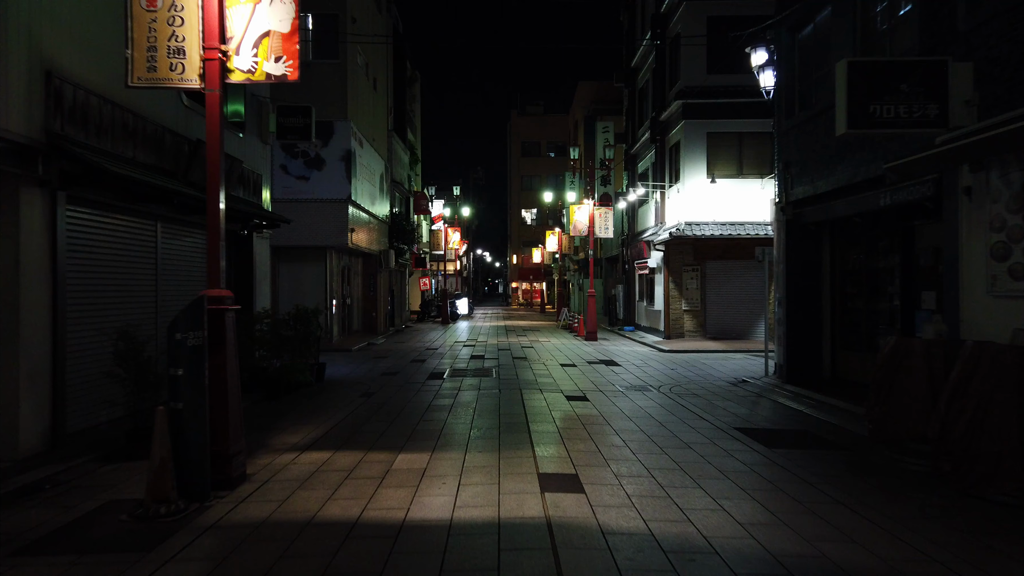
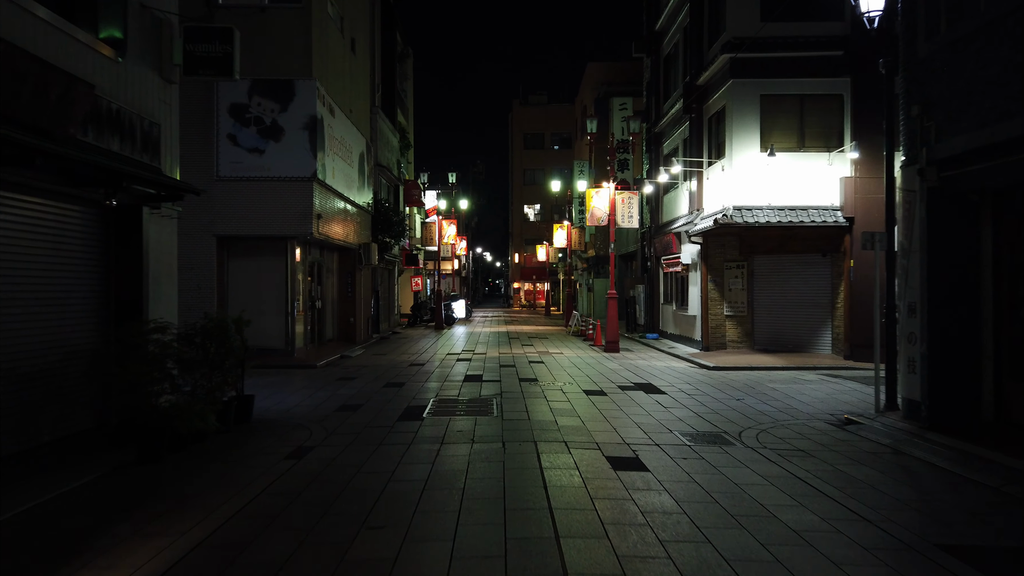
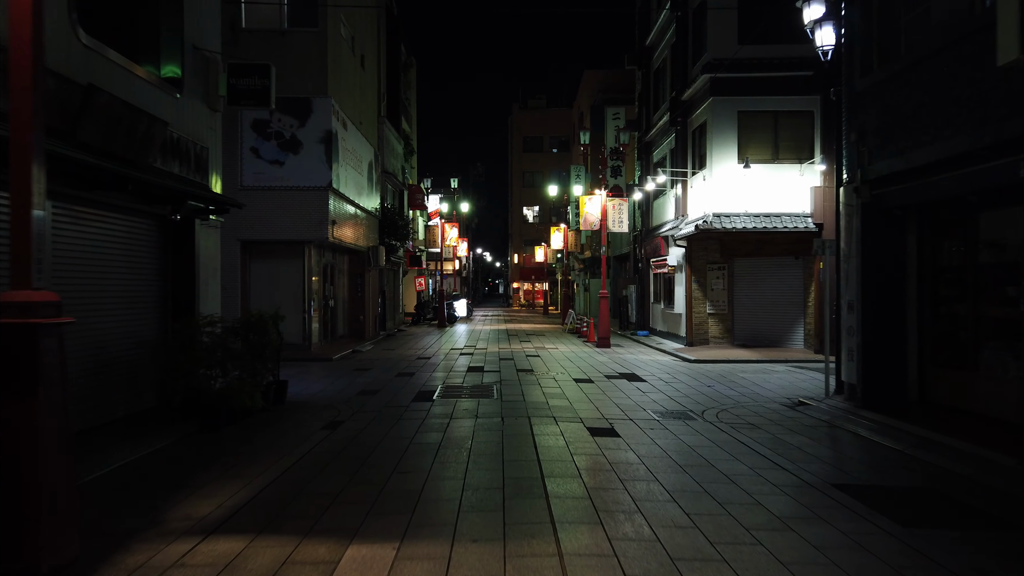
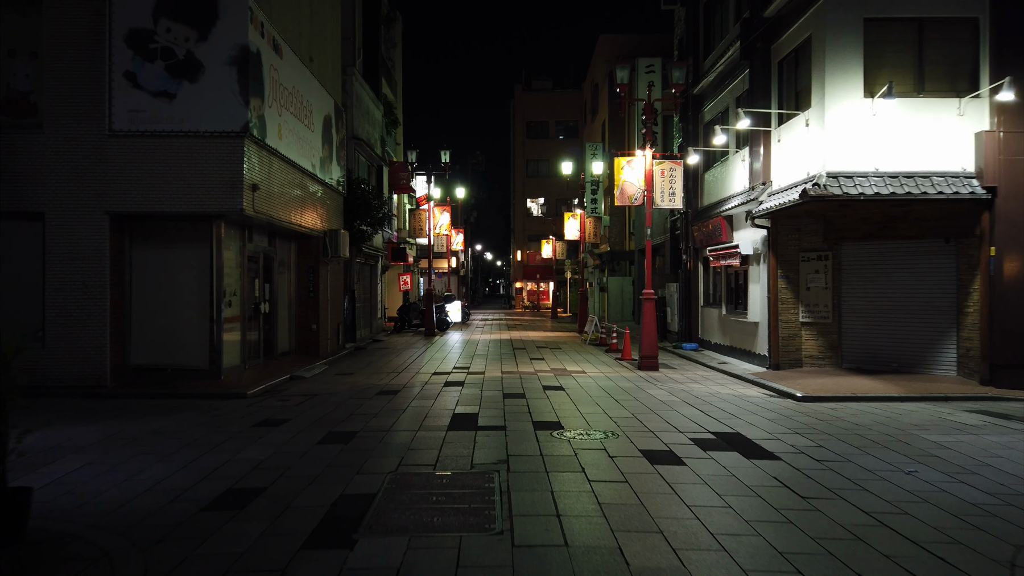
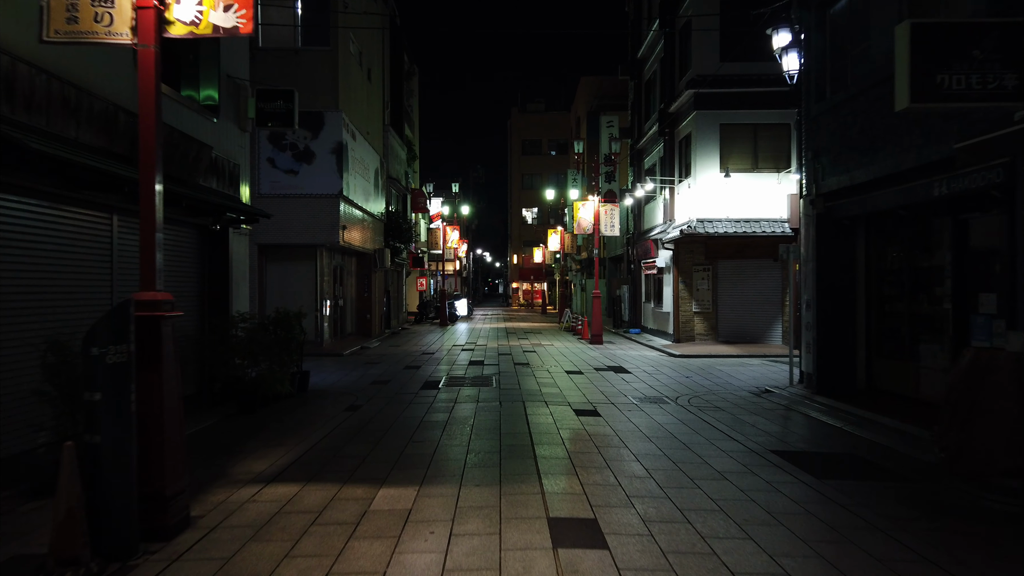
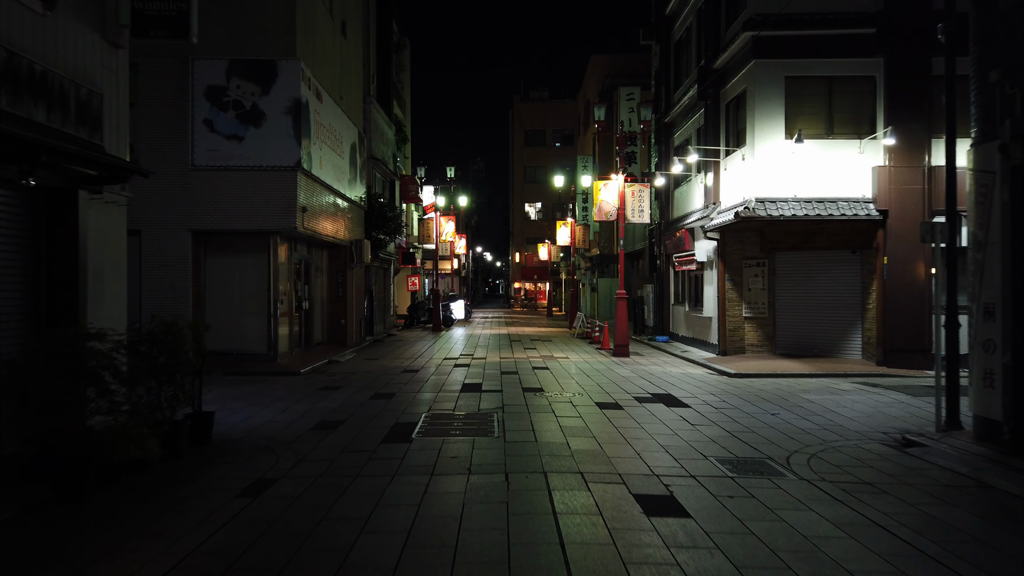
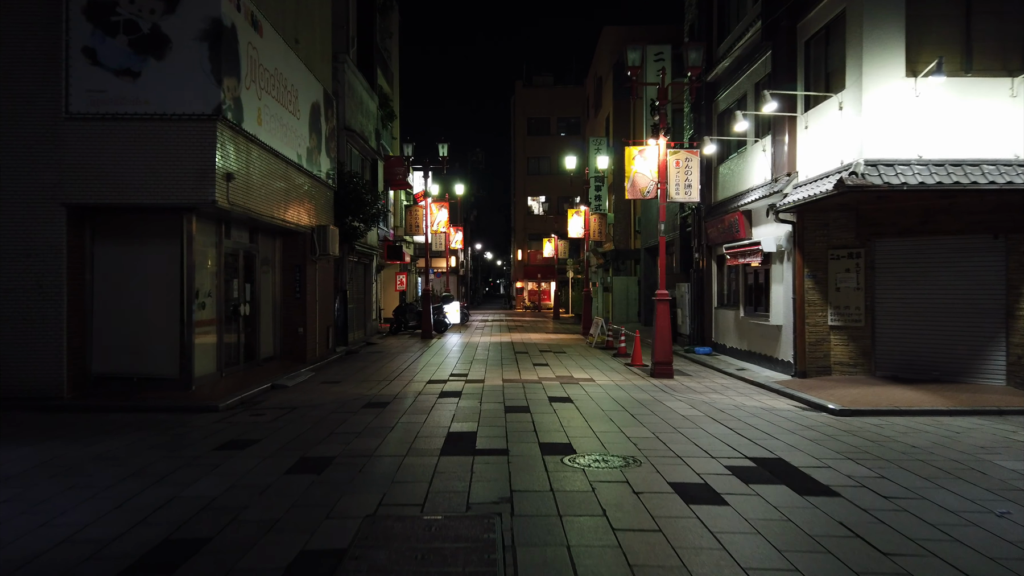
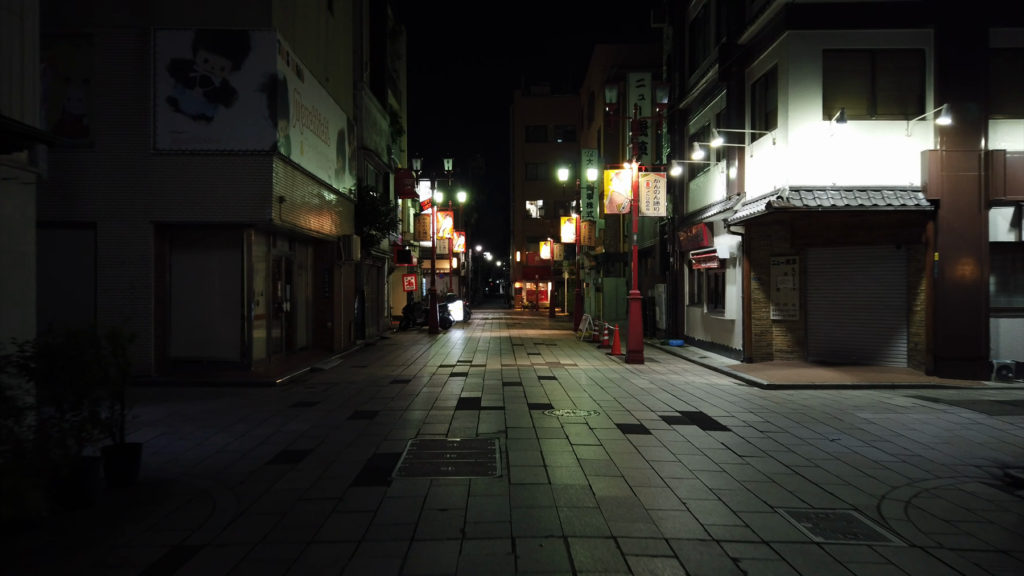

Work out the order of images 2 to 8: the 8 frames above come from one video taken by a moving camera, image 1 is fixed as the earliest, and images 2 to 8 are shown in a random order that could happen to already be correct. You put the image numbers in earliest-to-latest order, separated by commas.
5, 3, 2, 6, 8, 4, 7
